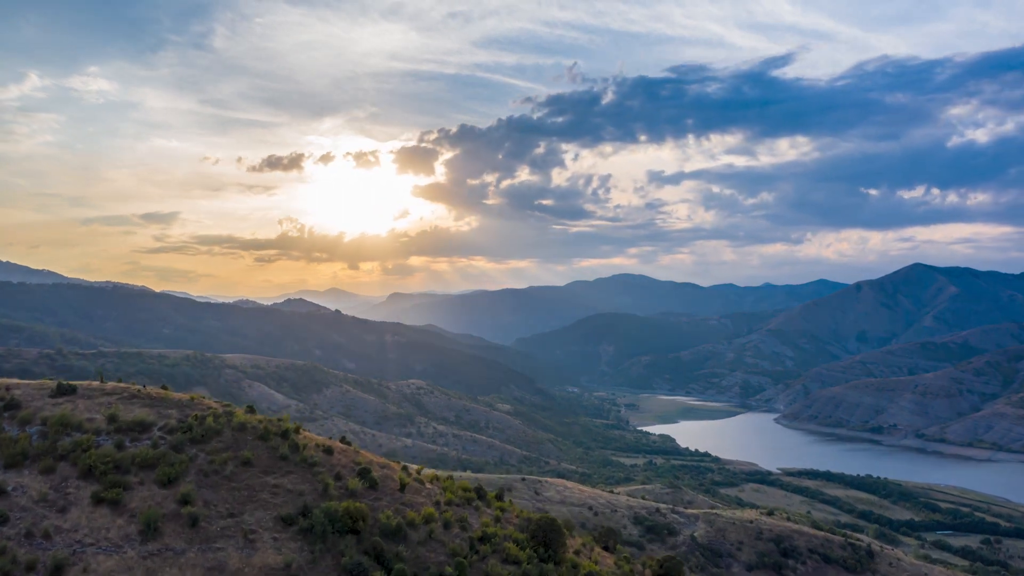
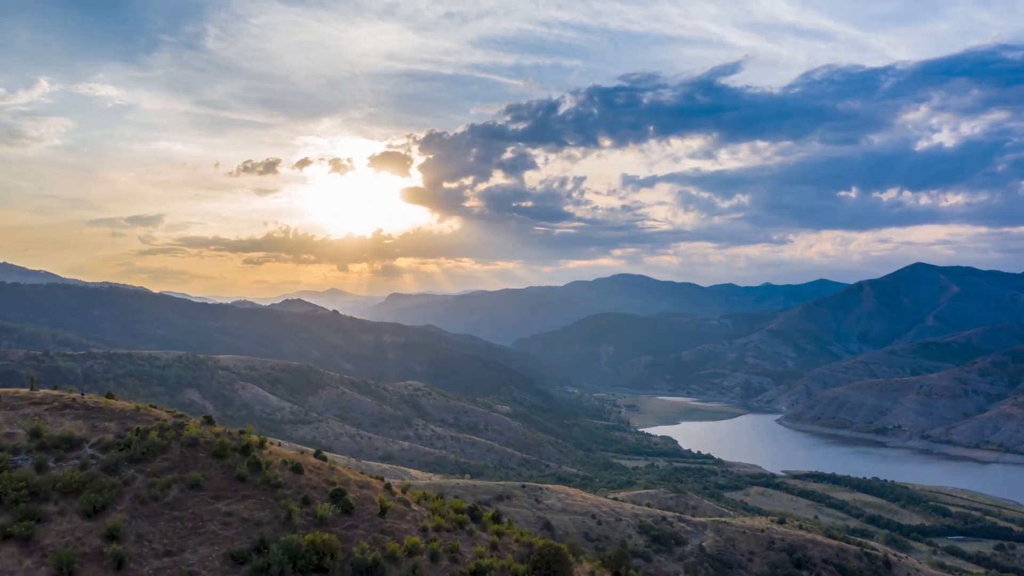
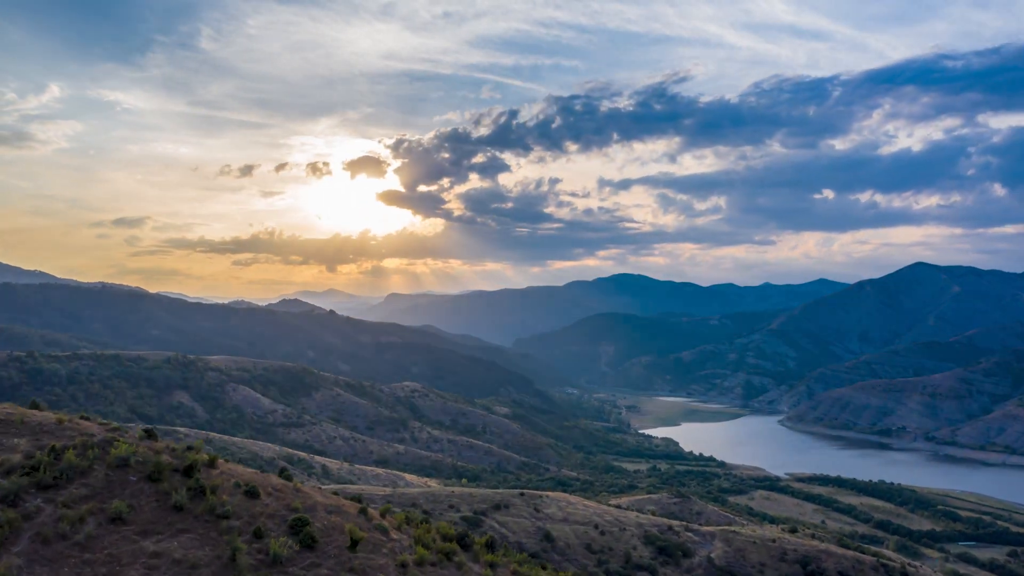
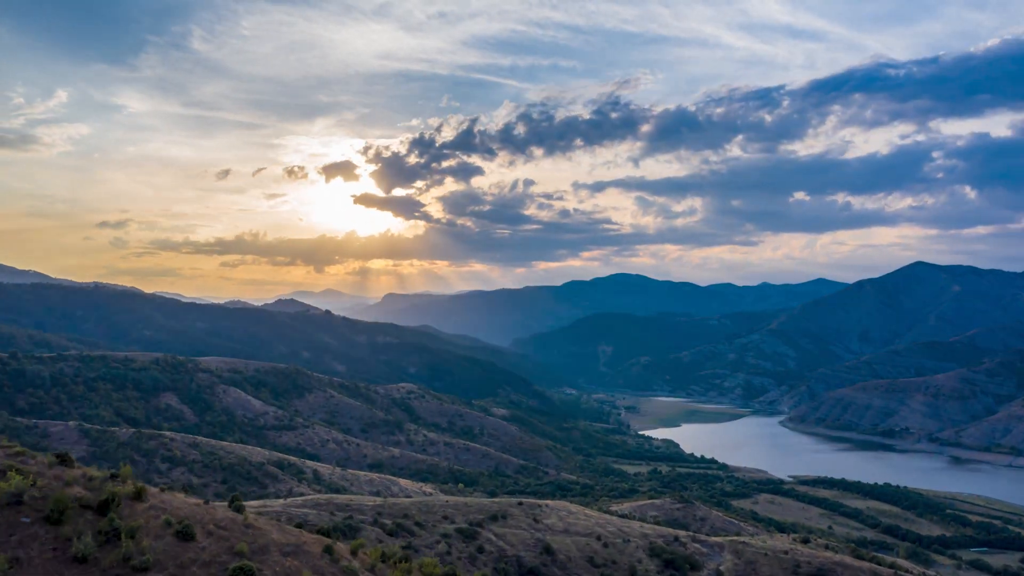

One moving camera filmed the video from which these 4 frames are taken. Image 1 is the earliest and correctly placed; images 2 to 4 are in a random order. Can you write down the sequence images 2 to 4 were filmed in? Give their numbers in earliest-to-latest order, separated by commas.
2, 3, 4
